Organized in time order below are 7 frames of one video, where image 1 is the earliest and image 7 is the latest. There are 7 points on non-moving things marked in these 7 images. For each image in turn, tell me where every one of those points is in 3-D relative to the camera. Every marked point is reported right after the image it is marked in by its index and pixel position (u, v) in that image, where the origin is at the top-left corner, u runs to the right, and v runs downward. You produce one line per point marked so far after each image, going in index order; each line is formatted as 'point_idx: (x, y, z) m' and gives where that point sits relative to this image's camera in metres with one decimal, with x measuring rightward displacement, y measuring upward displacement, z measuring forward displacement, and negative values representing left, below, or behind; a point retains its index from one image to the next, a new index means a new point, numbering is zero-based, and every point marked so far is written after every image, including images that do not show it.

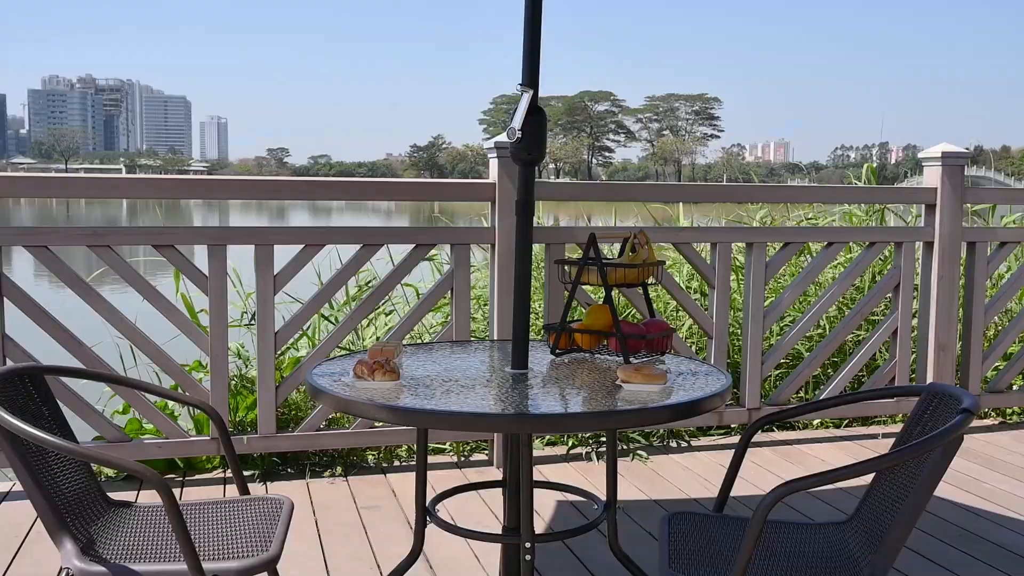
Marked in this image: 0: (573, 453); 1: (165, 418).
0: (+0.2, -0.6, +3.2) m
1: (-1.2, -0.4, +2.8) m
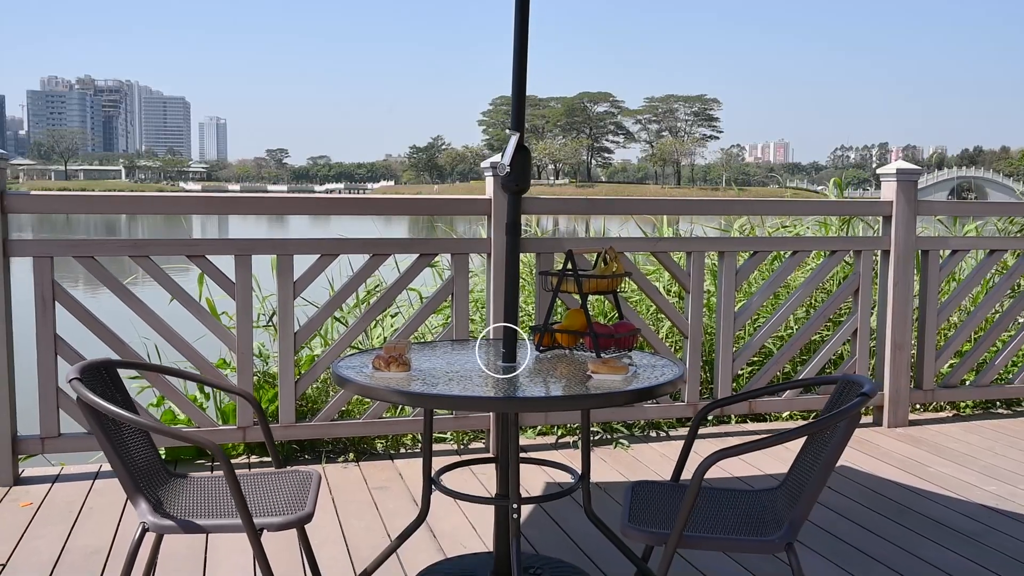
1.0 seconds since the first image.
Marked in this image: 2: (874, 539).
0: (+0.2, -0.6, +3.5) m
1: (-1.2, -0.4, +3.2) m
2: (+1.1, -0.8, +2.5) m
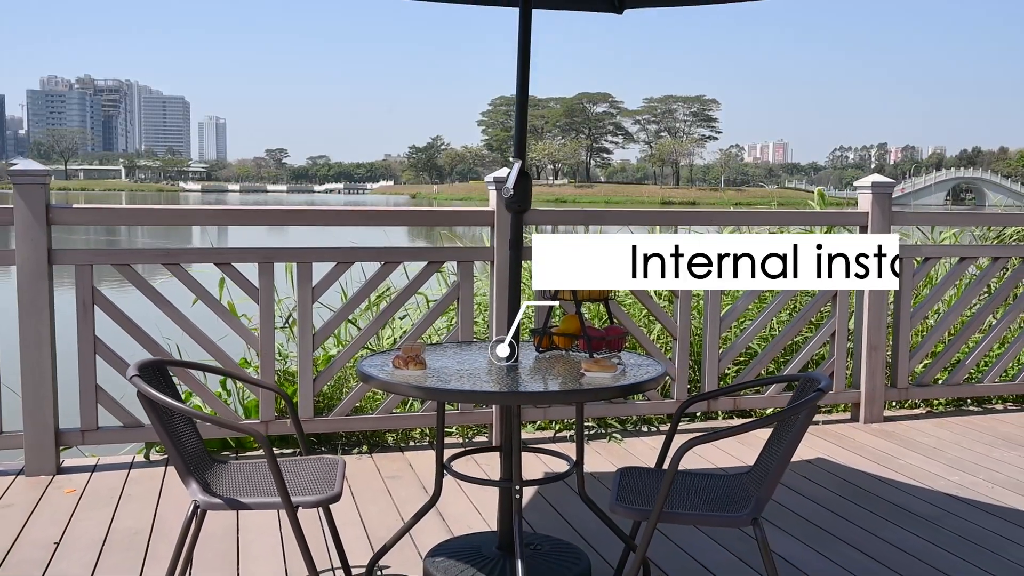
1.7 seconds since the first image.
0: (+0.2, -0.7, +3.8) m
1: (-1.2, -0.5, +3.4) m
2: (+1.1, -0.8, +2.8) m
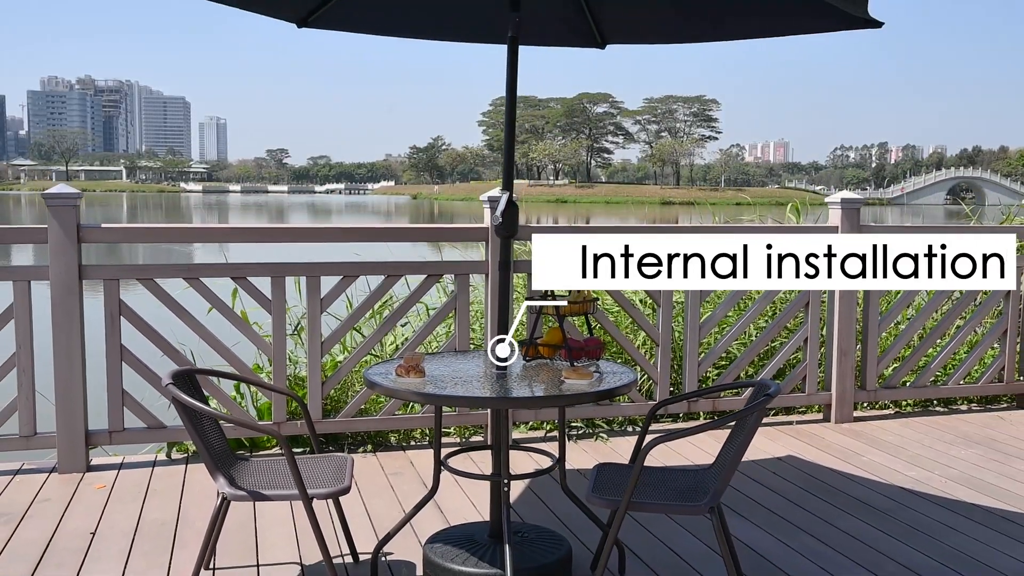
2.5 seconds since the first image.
0: (+0.2, -0.7, +4.0) m
1: (-1.2, -0.5, +3.7) m
2: (+1.0, -0.8, +3.1) m
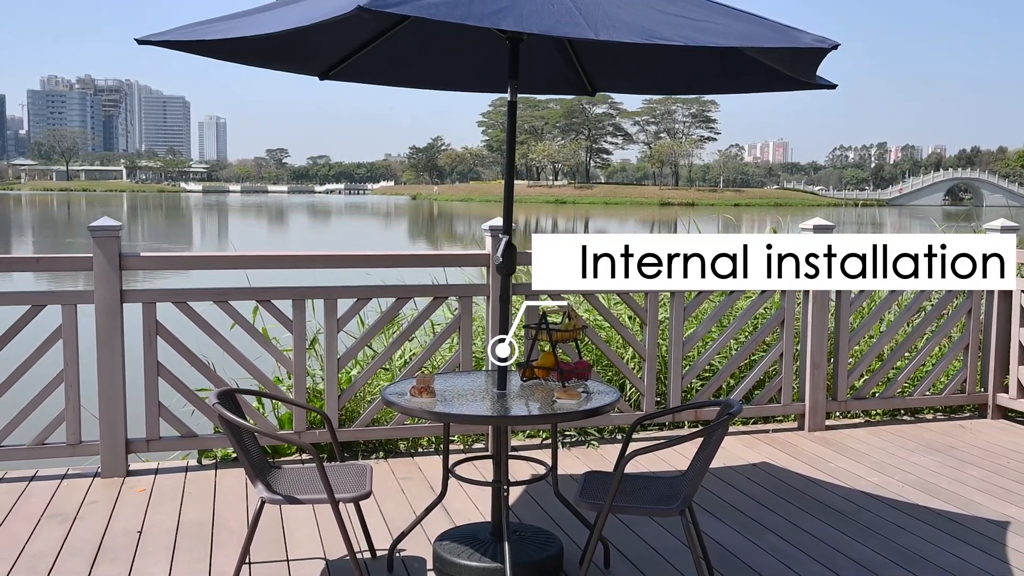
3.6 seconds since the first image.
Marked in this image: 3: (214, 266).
0: (+0.2, -0.8, +4.4) m
1: (-1.2, -0.6, +4.1) m
2: (+1.0, -0.9, +3.4) m
3: (-1.3, +0.1, +3.8) m
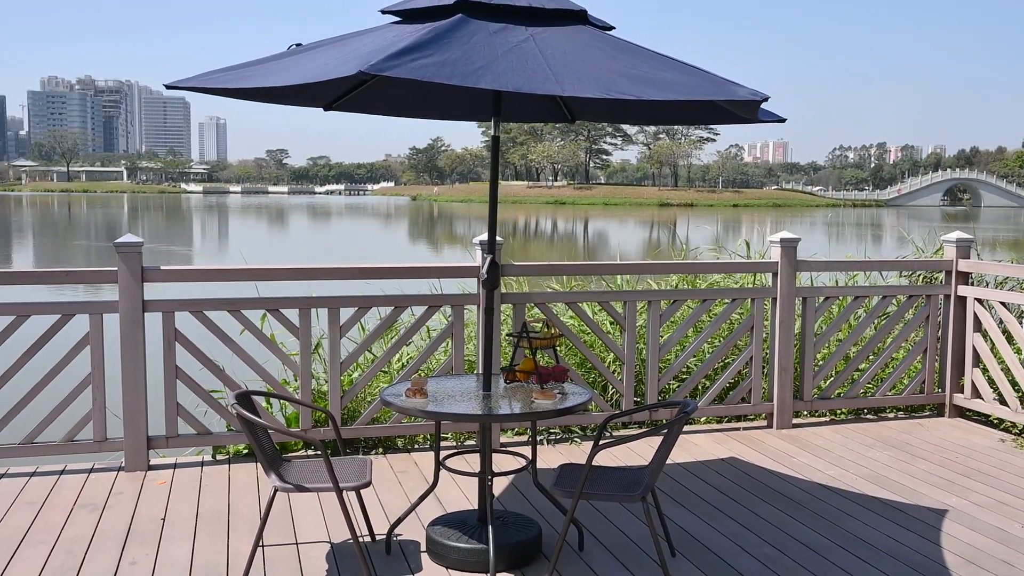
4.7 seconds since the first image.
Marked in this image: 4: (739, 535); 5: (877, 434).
0: (+0.1, -0.8, +4.8) m
1: (-1.3, -0.7, +4.4) m
2: (+1.0, -1.0, +3.8) m
3: (-1.4, 0.0, +4.2) m
4: (+0.9, -1.0, +3.5) m
5: (+2.1, -0.8, +4.9) m
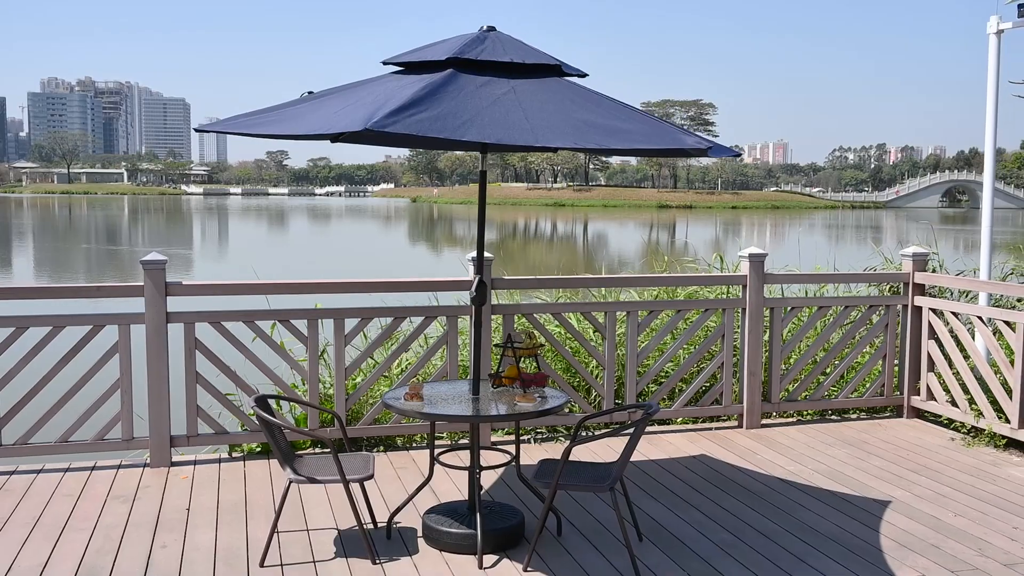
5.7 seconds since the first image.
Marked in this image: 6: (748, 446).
0: (+0.1, -0.9, +5.2) m
1: (-1.3, -0.7, +4.8) m
2: (+0.9, -1.0, +4.2) m
3: (-1.4, 0.0, +4.6) m
4: (+0.9, -1.1, +3.9) m
5: (+2.1, -0.9, +5.3) m
6: (+1.4, -0.9, +5.1) m
